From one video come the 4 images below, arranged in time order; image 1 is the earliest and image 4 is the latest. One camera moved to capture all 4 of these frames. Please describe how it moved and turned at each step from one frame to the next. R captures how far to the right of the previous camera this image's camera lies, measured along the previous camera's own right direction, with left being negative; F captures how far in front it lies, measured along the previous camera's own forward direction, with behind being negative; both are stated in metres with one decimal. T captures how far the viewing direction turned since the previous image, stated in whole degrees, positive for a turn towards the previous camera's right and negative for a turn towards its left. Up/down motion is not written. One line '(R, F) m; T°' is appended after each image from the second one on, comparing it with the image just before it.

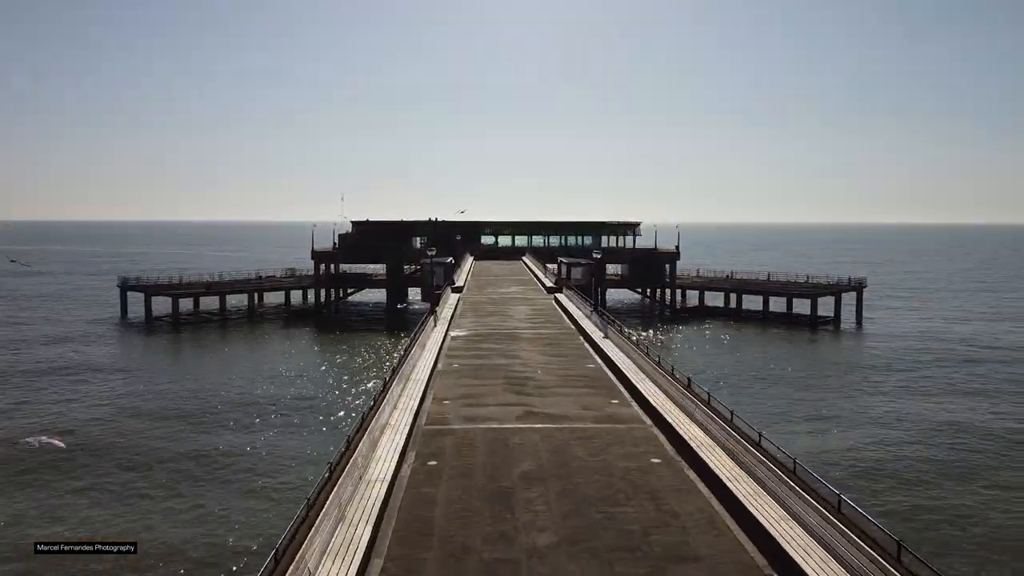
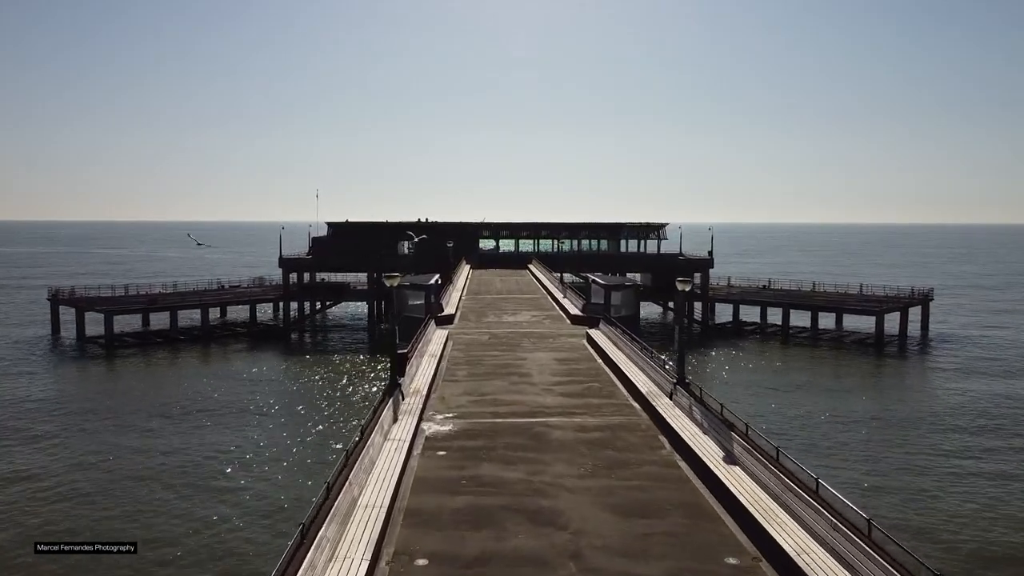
(-0.5, +11.3) m; 0°
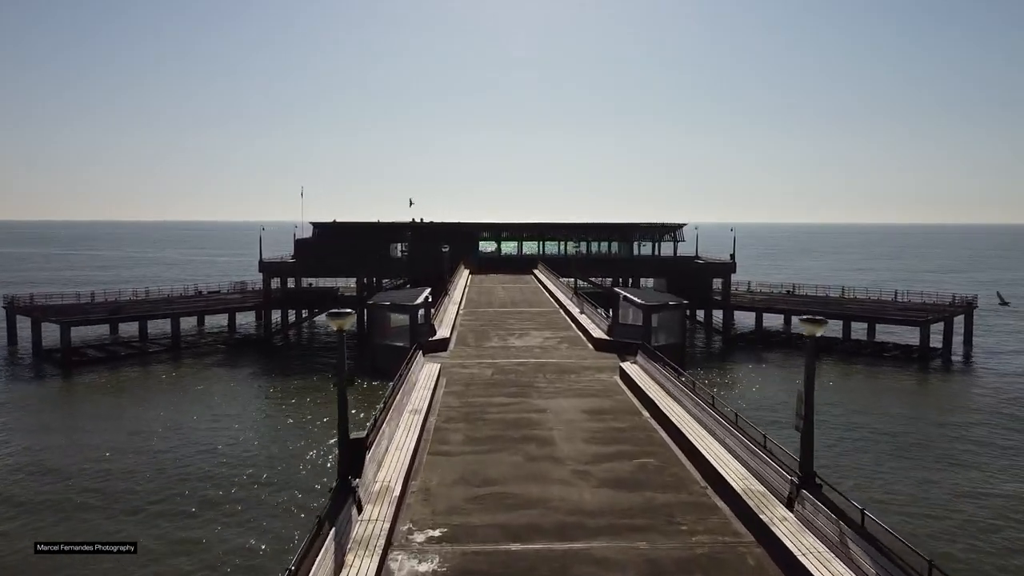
(-0.3, +5.6) m; 0°
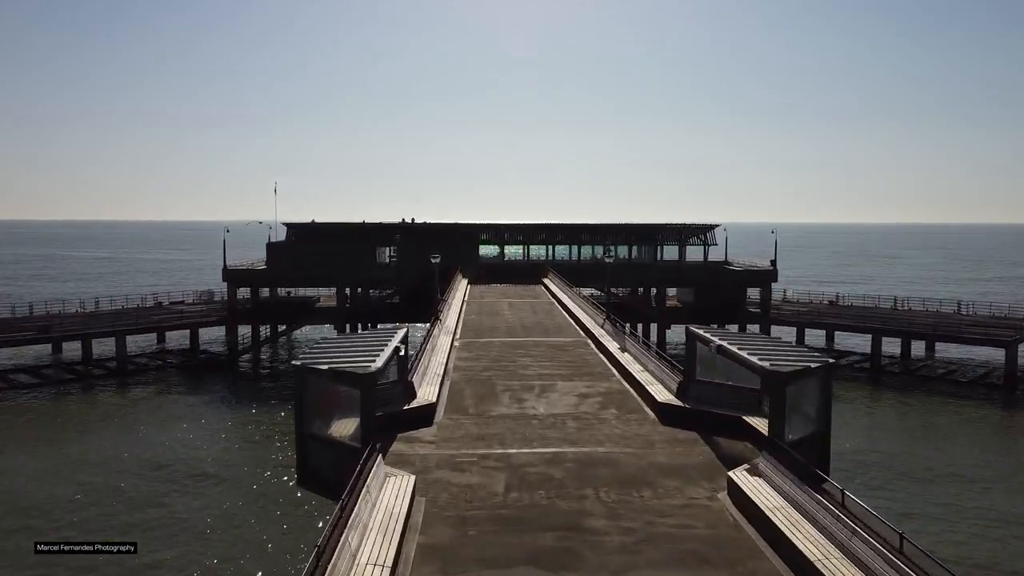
(-0.5, +8.1) m; 0°
